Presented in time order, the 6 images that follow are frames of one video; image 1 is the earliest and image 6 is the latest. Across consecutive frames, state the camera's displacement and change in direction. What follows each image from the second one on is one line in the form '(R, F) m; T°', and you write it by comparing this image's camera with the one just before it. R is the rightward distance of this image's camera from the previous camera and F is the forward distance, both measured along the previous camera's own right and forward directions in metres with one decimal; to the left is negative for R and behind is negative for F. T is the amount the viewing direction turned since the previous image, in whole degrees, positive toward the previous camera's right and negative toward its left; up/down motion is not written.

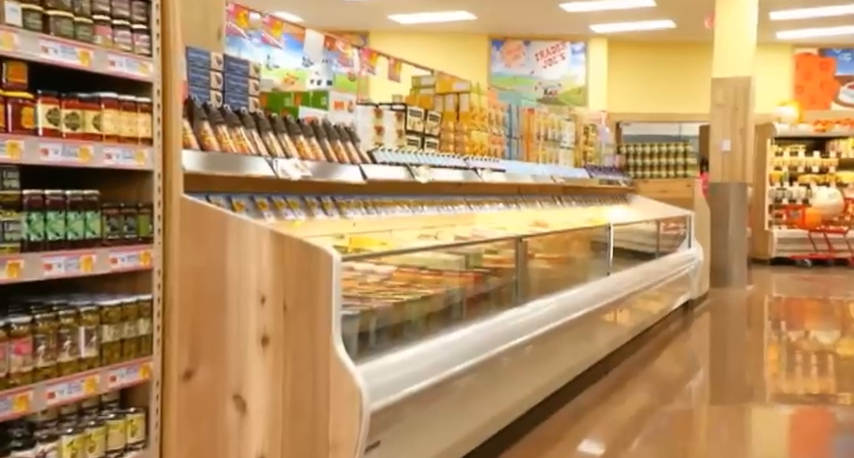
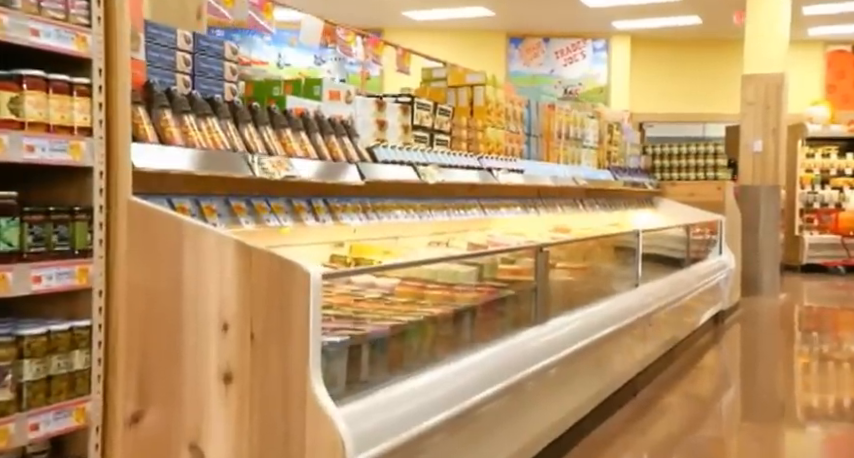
(0.0, +0.3) m; -1°
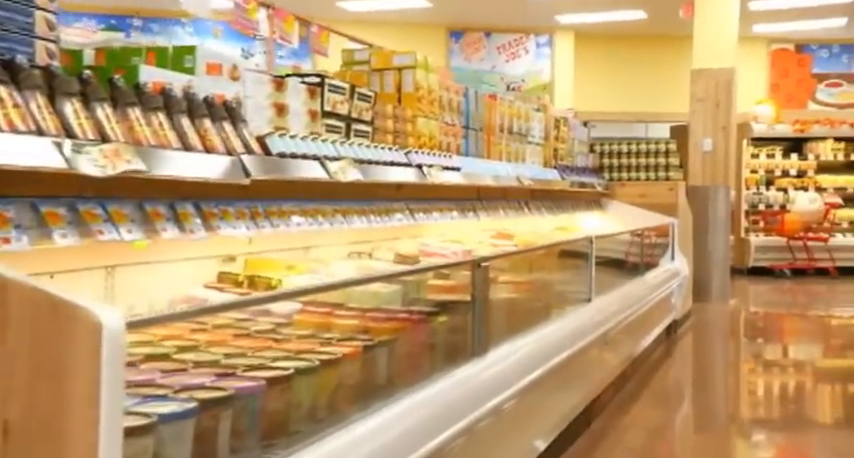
(+0.1, +0.5) m; +3°
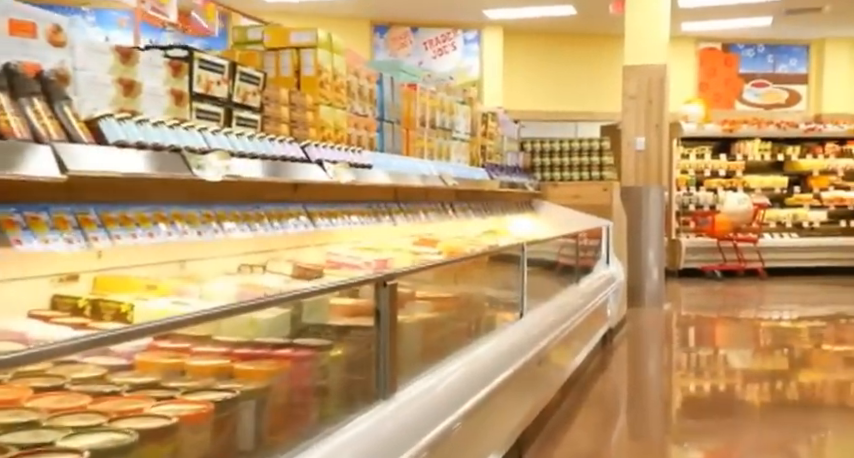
(+0.1, +0.4) m; +4°
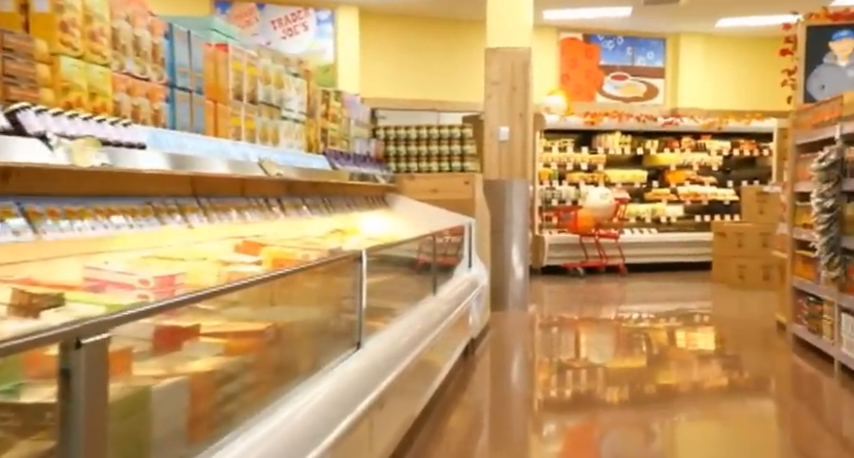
(+0.1, +0.7) m; +8°
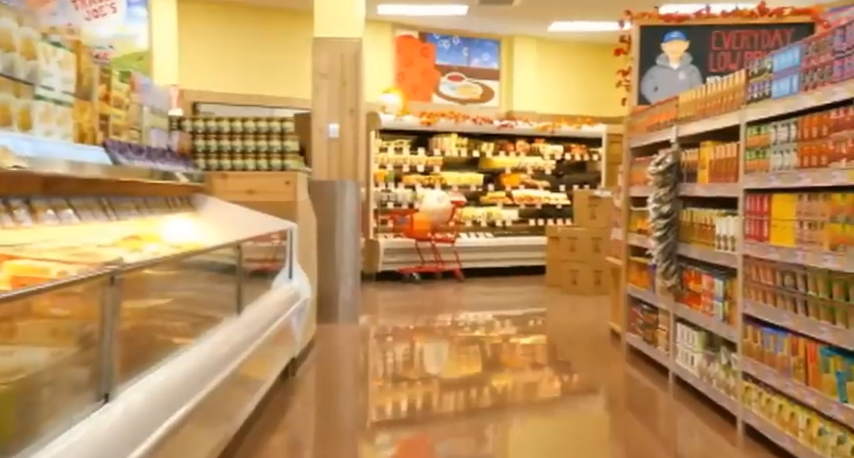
(+0.1, +0.5) m; +10°
